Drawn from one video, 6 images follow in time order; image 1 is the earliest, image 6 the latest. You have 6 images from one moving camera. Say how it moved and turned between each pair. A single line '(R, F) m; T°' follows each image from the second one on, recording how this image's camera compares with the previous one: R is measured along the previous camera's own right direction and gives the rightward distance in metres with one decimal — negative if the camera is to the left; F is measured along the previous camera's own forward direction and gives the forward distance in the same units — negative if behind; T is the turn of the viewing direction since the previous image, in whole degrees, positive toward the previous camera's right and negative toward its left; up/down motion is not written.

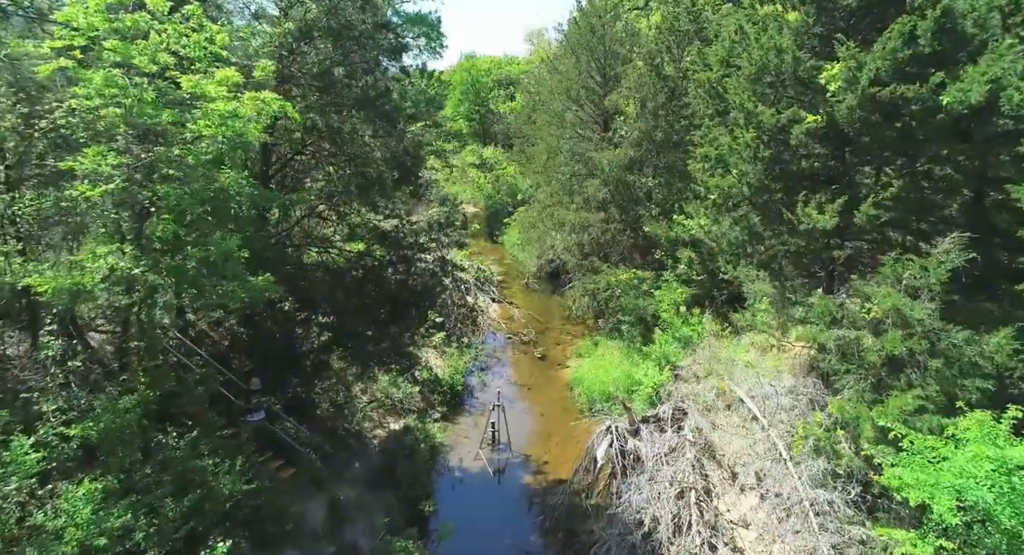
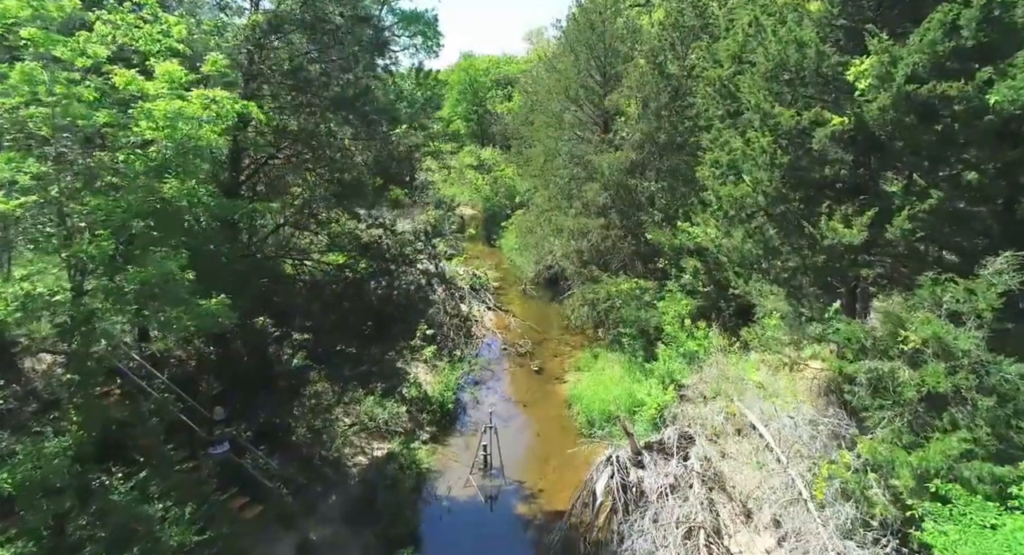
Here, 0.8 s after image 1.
(+0.2, +1.0) m; 0°
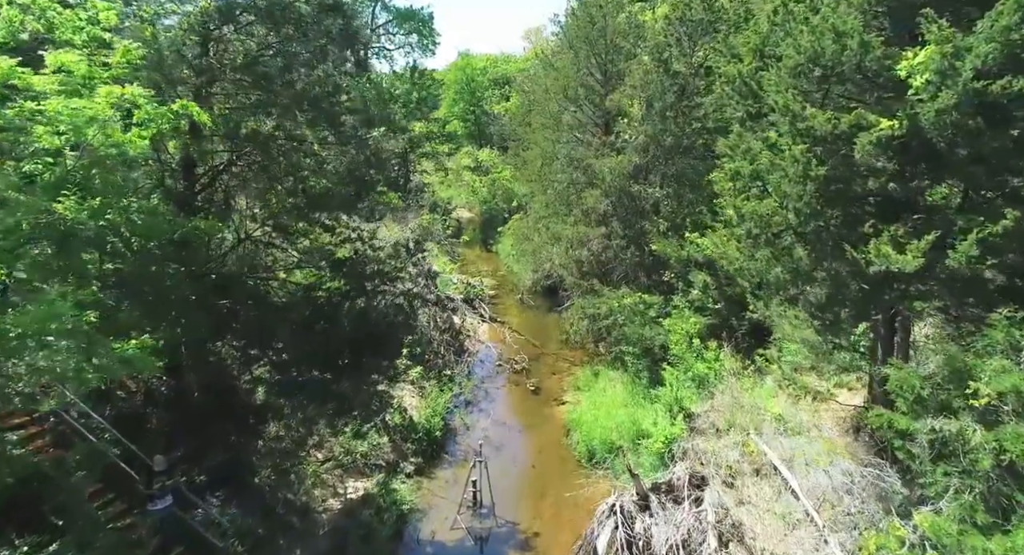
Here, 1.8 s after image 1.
(+0.2, +1.3) m; 0°
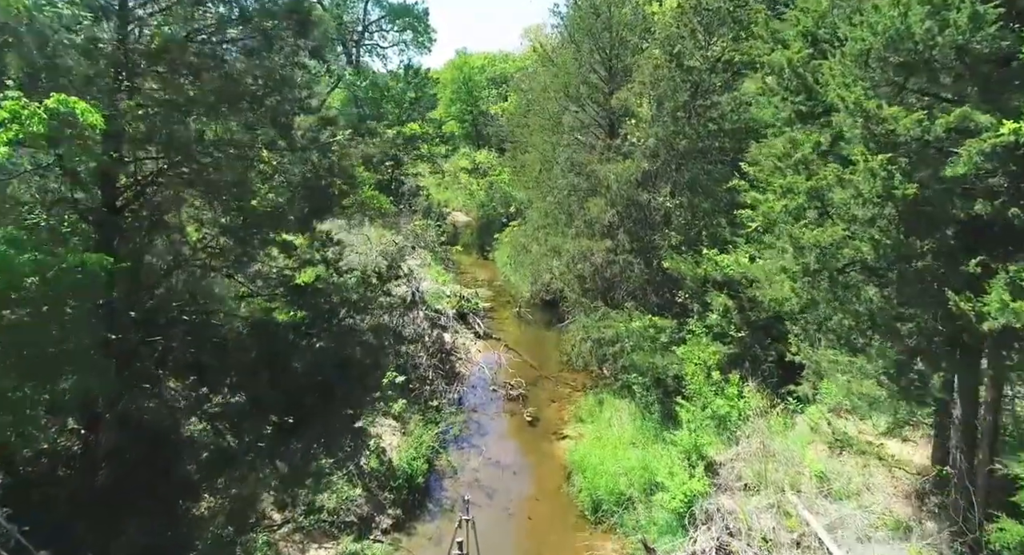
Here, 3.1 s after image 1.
(+0.1, +1.7) m; 0°
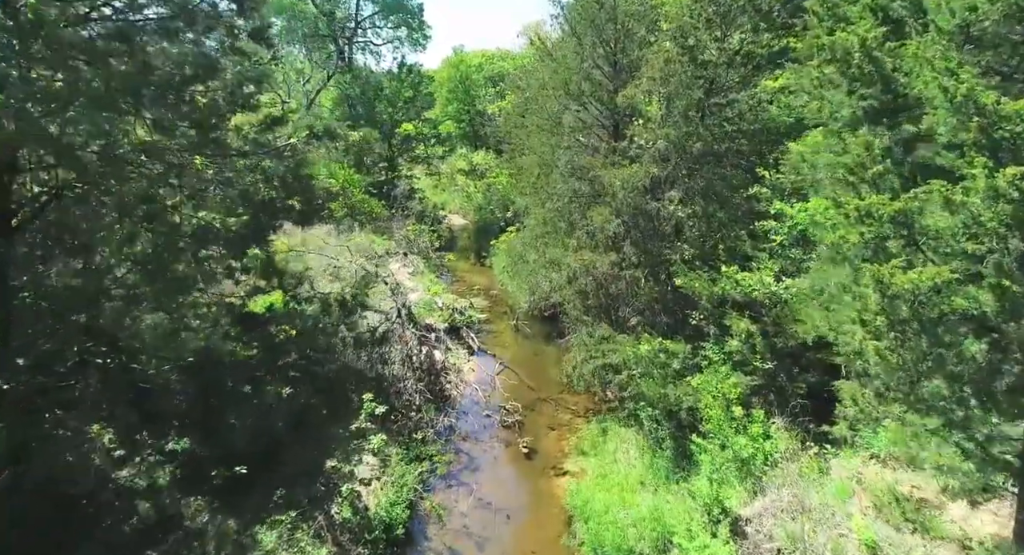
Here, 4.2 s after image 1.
(+0.1, +1.5) m; 0°
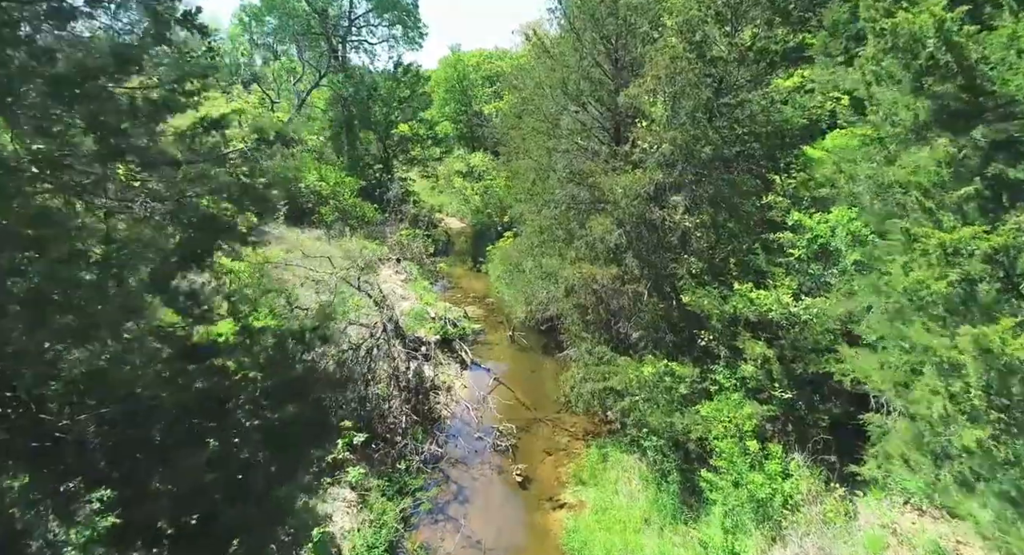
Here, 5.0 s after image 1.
(+0.2, +1.1) m; 0°
